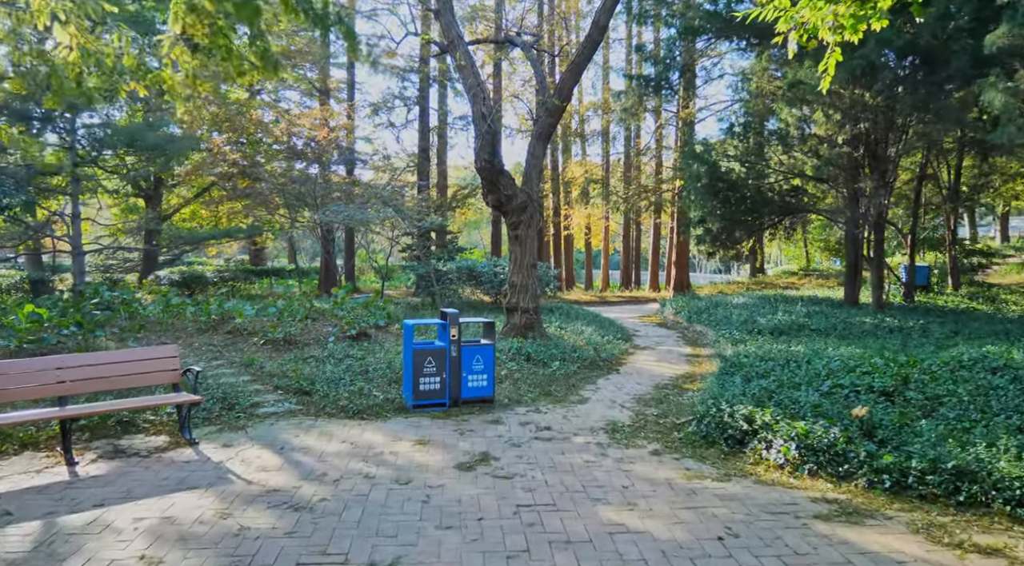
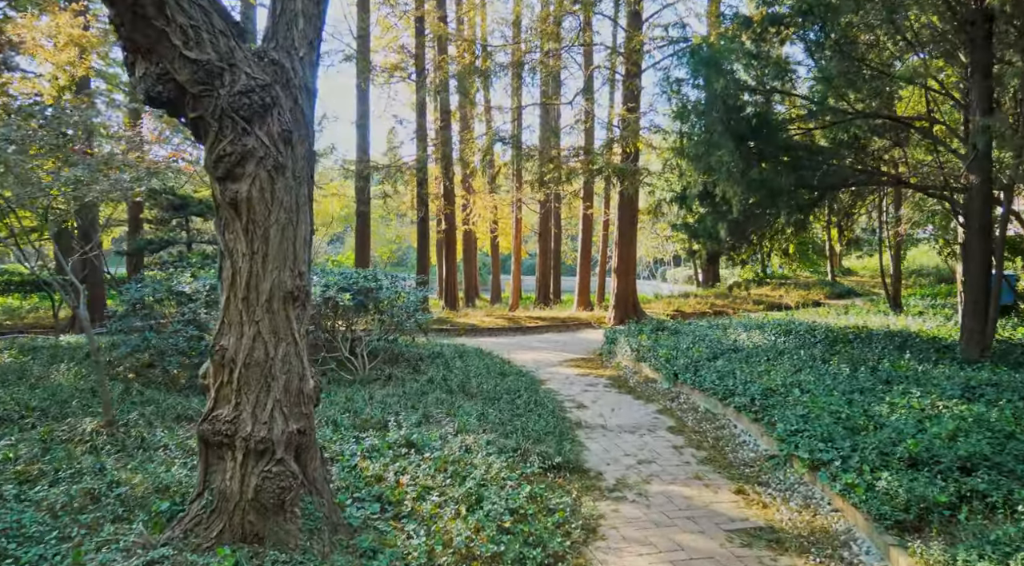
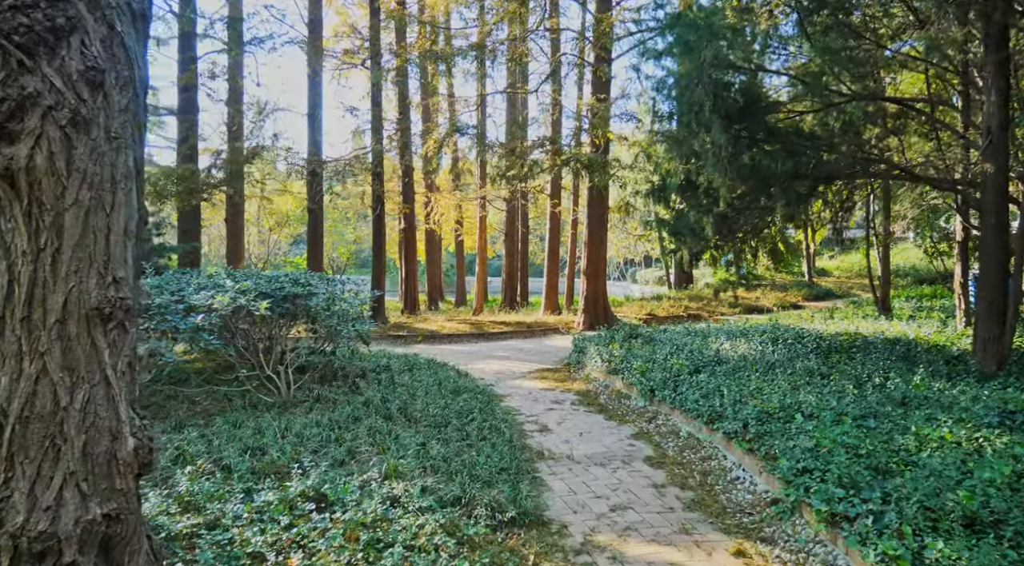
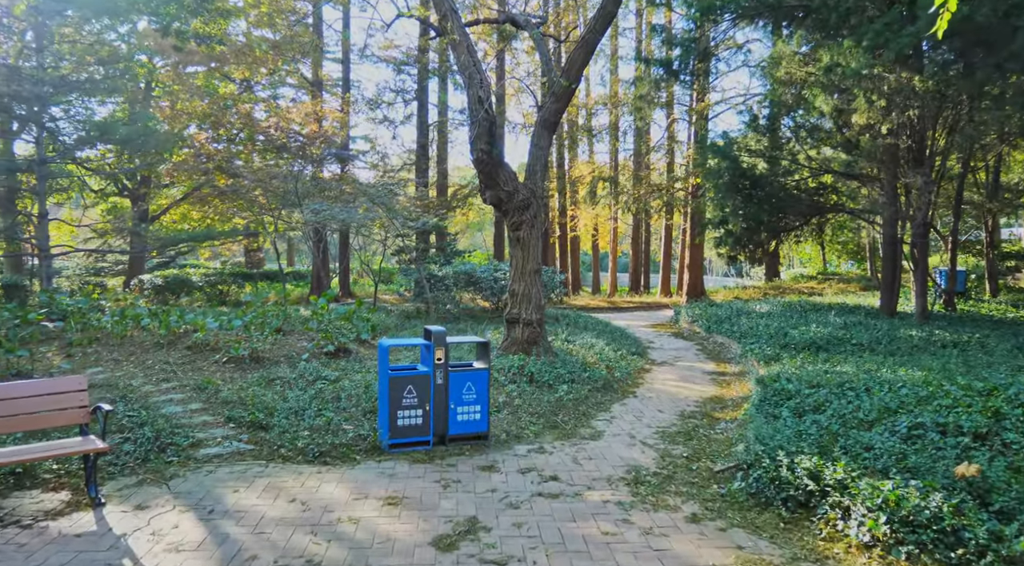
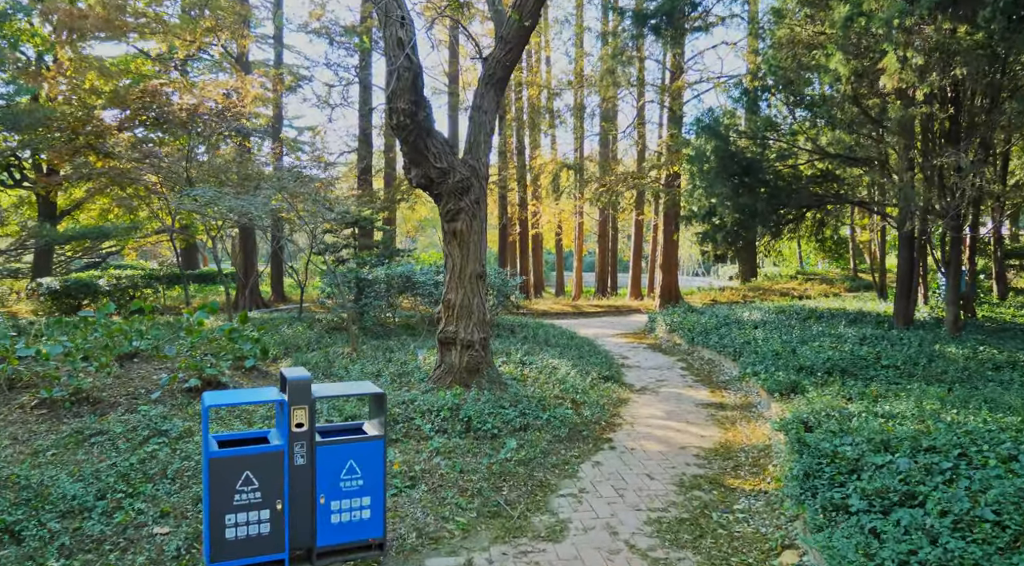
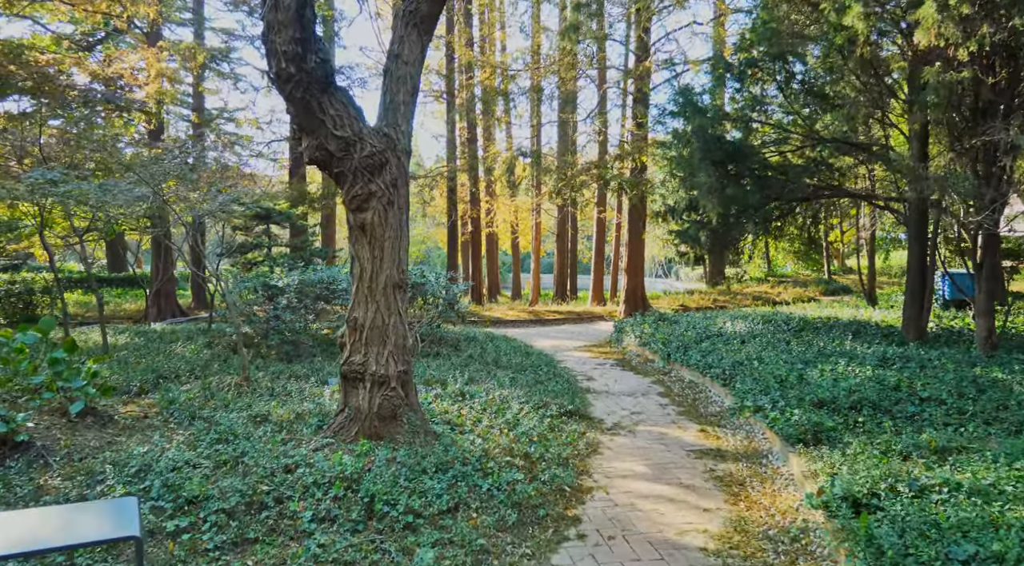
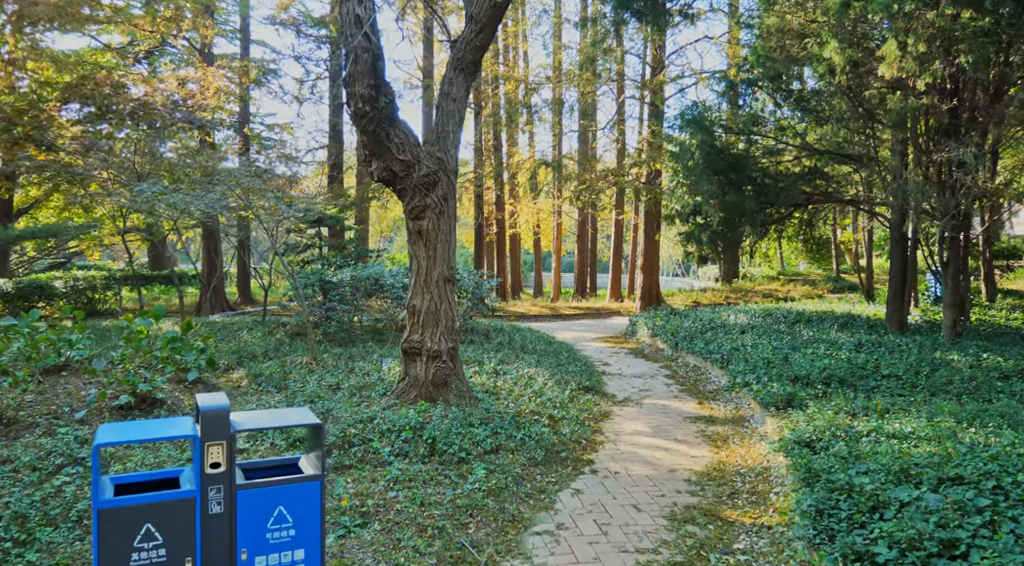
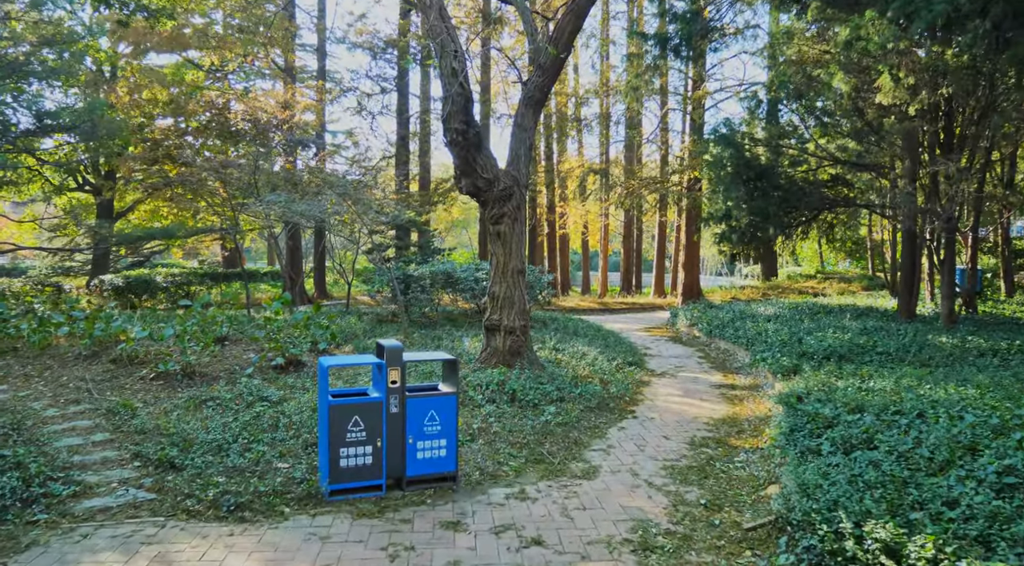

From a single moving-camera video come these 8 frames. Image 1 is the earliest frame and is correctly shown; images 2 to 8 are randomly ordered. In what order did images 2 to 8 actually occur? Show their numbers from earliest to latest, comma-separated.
4, 8, 5, 7, 6, 2, 3
